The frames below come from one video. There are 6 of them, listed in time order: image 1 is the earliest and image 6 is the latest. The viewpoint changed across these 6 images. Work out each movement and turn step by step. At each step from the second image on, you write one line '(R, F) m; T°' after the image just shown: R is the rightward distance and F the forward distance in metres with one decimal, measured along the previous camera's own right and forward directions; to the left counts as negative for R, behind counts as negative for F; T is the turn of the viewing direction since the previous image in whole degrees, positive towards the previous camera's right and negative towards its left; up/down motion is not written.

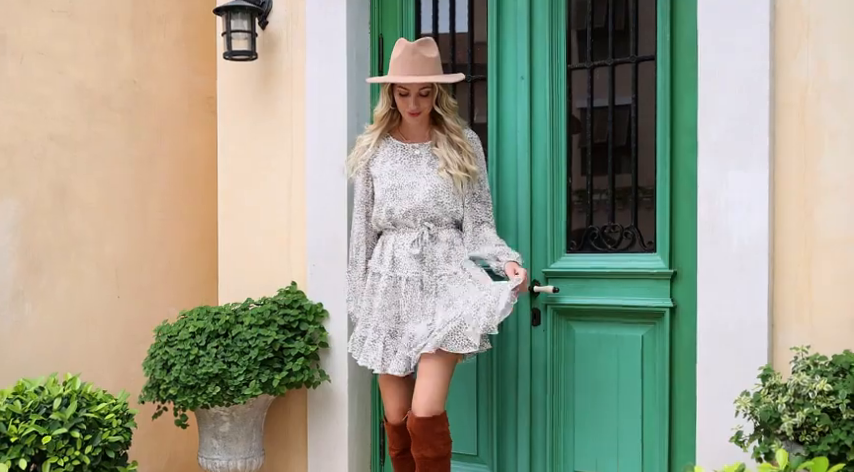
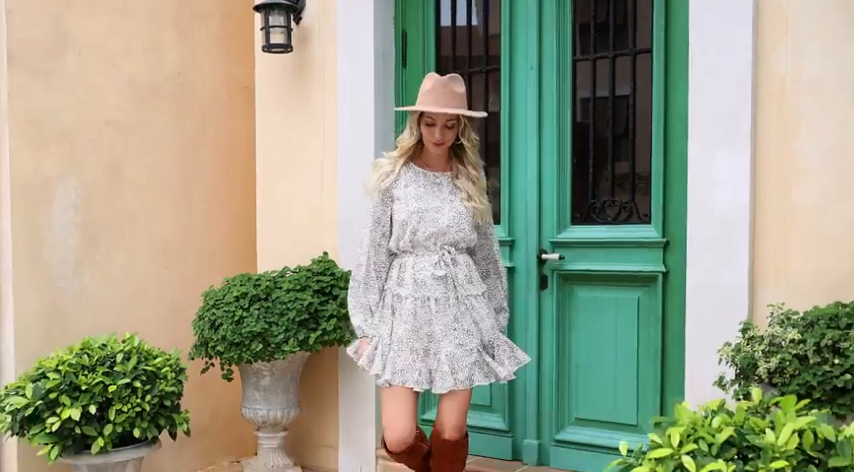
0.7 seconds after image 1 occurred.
(-0.1, -0.3) m; 0°
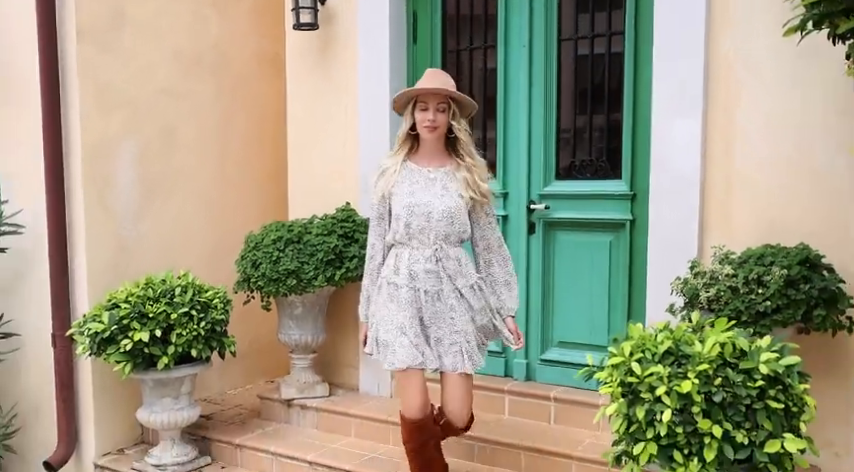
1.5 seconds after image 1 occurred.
(0.0, -0.6) m; 0°
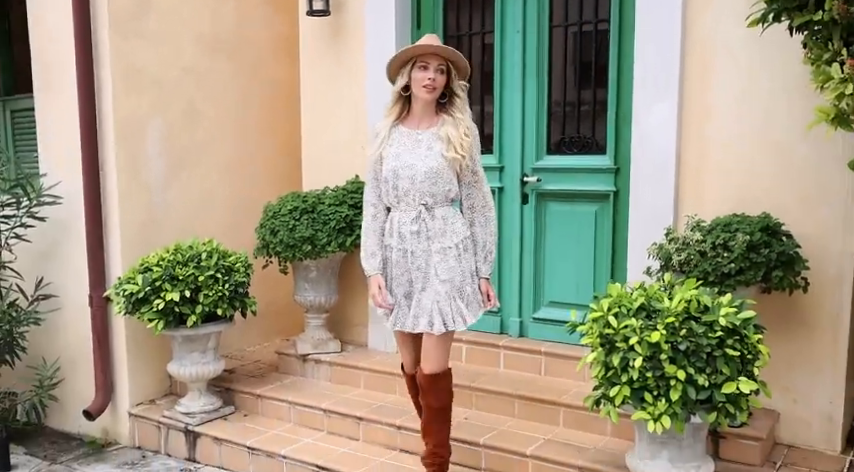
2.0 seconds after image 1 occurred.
(0.0, -0.4) m; 0°
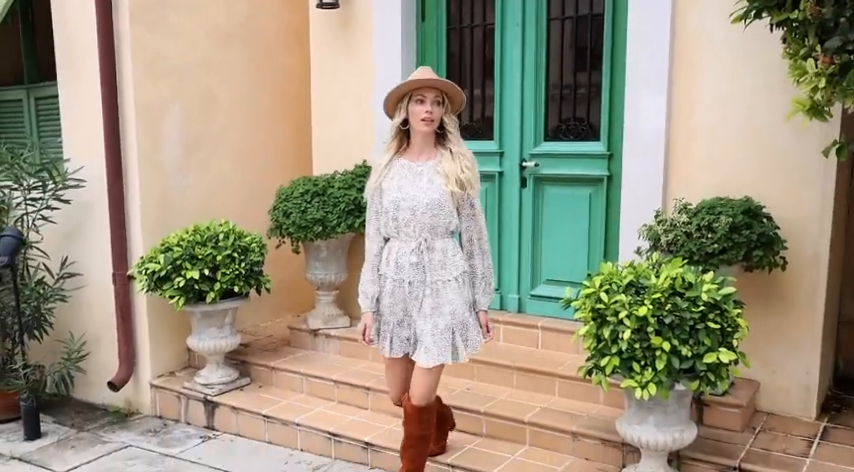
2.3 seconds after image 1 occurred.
(0.0, -0.2) m; 0°
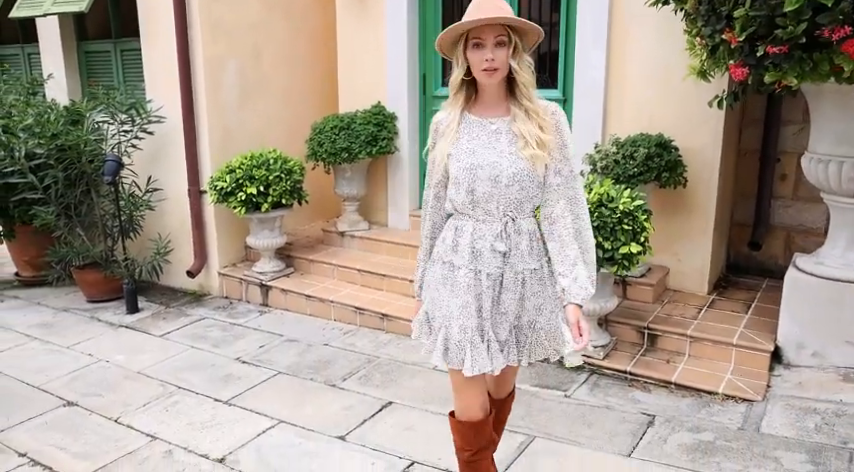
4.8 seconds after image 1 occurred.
(+0.1, -1.3) m; -1°
